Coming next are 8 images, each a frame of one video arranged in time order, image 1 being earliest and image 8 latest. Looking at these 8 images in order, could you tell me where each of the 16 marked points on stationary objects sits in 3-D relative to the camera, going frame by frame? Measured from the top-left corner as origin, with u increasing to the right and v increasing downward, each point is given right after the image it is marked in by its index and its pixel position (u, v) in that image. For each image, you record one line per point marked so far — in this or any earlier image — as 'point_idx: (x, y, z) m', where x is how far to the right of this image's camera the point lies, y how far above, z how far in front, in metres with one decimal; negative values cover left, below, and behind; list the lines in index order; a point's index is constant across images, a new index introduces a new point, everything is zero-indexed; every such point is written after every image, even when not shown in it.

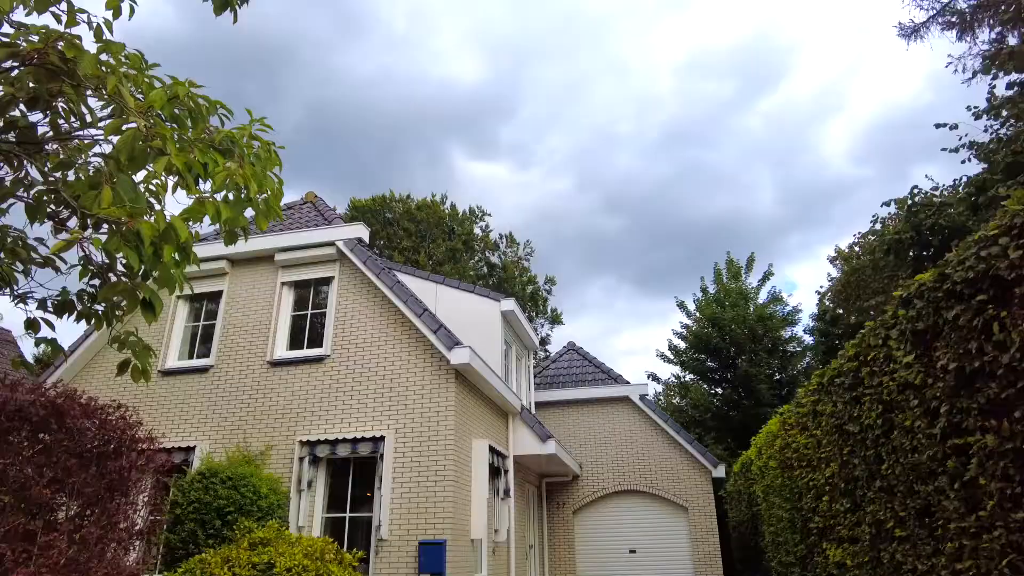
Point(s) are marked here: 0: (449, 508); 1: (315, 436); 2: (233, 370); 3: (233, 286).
0: (-0.8, -2.9, +8.6) m
1: (-2.9, -2.2, +9.5) m
2: (-4.5, -1.3, +10.4) m
3: (-4.8, 0.0, +11.2) m
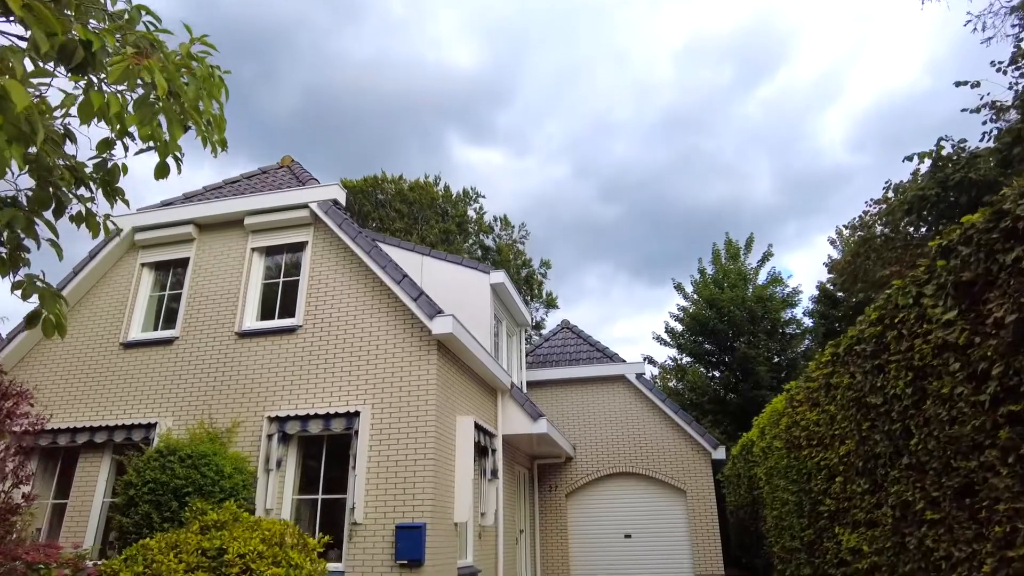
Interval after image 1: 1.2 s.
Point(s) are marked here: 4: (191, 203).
0: (-1.0, -2.5, +7.9) m
1: (-3.1, -1.7, +8.8) m
2: (-4.7, -0.8, +9.7) m
3: (-5.0, +0.6, +10.4) m
4: (-5.2, +1.4, +10.5) m
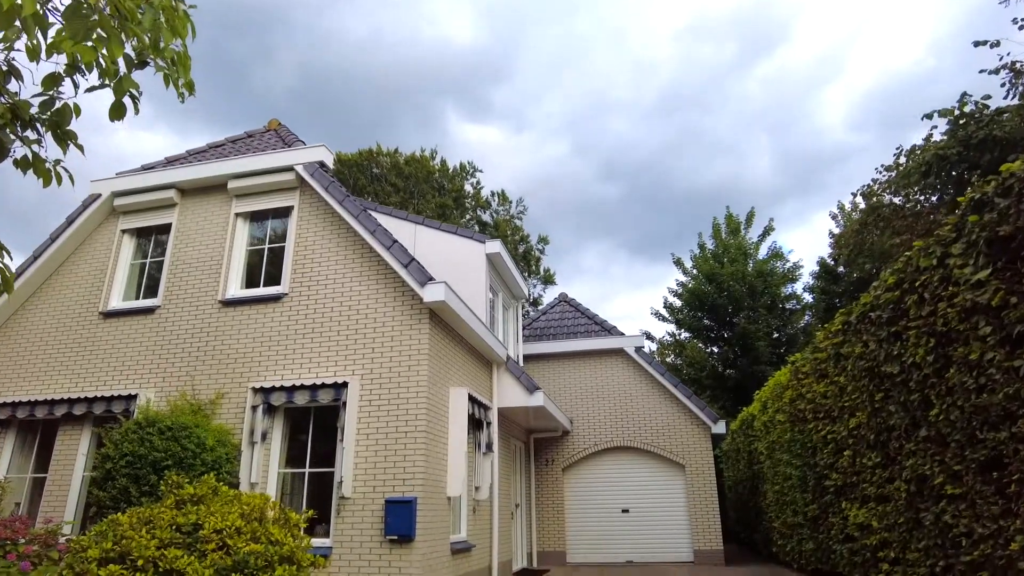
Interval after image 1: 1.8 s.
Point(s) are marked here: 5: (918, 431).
0: (-1.1, -2.1, +7.6) m
1: (-3.2, -1.2, +8.4) m
2: (-4.8, -0.3, +9.3) m
3: (-5.1, +1.1, +10.0) m
4: (-5.3, +1.9, +10.0) m
5: (+3.5, -1.2, +5.6) m
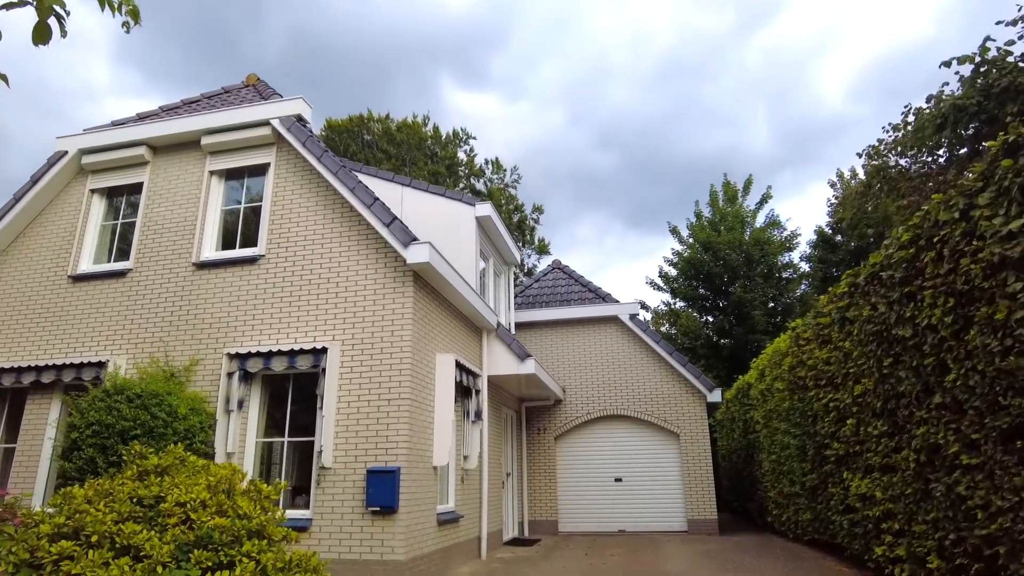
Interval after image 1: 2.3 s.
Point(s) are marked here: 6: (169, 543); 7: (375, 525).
0: (-1.2, -1.6, +7.2) m
1: (-3.3, -0.7, +8.0) m
2: (-4.9, +0.2, +8.8) m
3: (-5.2, +1.6, +9.4) m
4: (-5.4, +2.4, +9.4) m
5: (+3.4, -0.9, +5.3) m
6: (-2.4, -1.8, +4.6) m
7: (-1.5, -2.6, +7.0) m
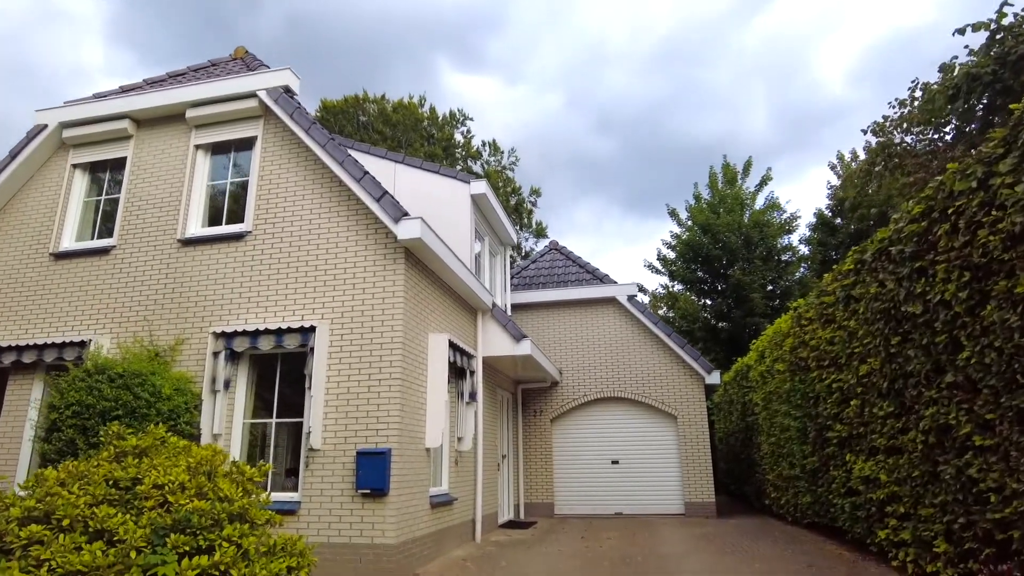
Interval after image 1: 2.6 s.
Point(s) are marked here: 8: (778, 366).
0: (-1.3, -1.4, +7.0) m
1: (-3.4, -0.5, +7.8) m
2: (-5.0, +0.5, +8.5) m
3: (-5.3, +1.9, +9.1) m
4: (-5.5, +2.7, +9.1) m
5: (+3.4, -0.7, +5.0) m
6: (-2.5, -1.6, +4.4) m
7: (-1.5, -2.3, +6.8) m
8: (+4.2, -1.2, +10.2) m
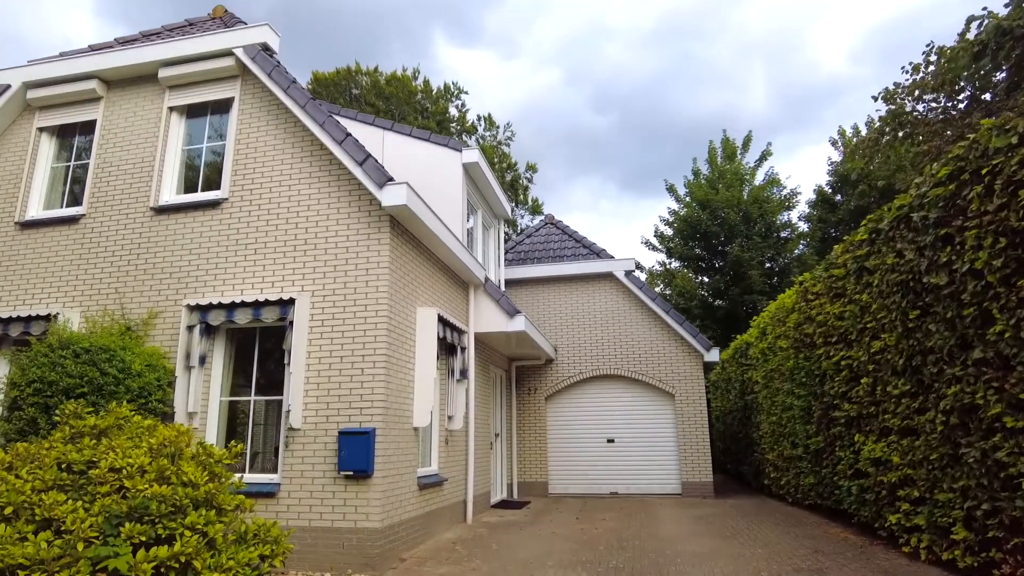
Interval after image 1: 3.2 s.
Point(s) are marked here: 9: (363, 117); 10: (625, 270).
0: (-1.4, -1.0, +6.6) m
1: (-3.5, -0.1, +7.3) m
2: (-5.1, +0.9, +8.1) m
3: (-5.4, +2.3, +8.6) m
4: (-5.6, +3.1, +8.5) m
5: (+3.3, -0.5, +4.7) m
6: (-2.6, -1.4, +4.0) m
7: (-1.6, -2.0, +6.4) m
8: (+4.1, -0.8, +9.8) m
9: (-2.5, +2.9, +10.8) m
10: (+2.5, +0.4, +13.9) m
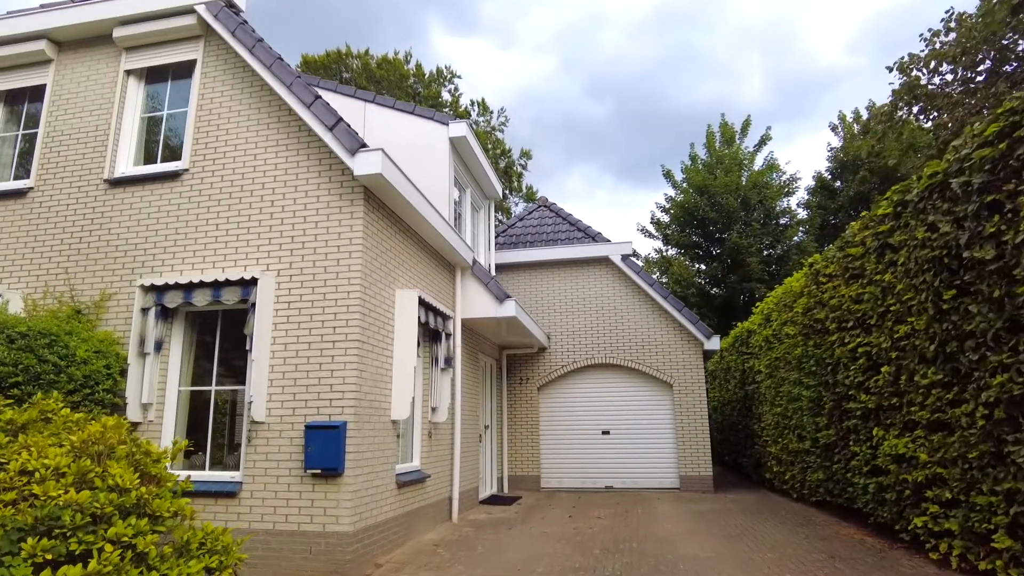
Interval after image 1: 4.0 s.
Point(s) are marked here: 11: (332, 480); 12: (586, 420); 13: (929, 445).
0: (-1.5, -0.8, +6.0) m
1: (-3.6, +0.1, +6.6) m
2: (-5.2, +1.1, +7.4) m
3: (-5.5, +2.6, +7.9) m
4: (-5.7, +3.4, +7.8) m
5: (+3.2, -0.3, +4.0) m
6: (-2.7, -1.2, +3.3) m
7: (-1.8, -1.8, +5.8) m
8: (+3.9, -0.6, +9.2) m
9: (-2.7, +3.1, +10.1) m
10: (+2.3, +0.7, +13.3) m
11: (-1.6, -1.7, +5.8) m
12: (+1.5, -2.7, +13.2) m
13: (+3.4, -1.3, +5.2) m
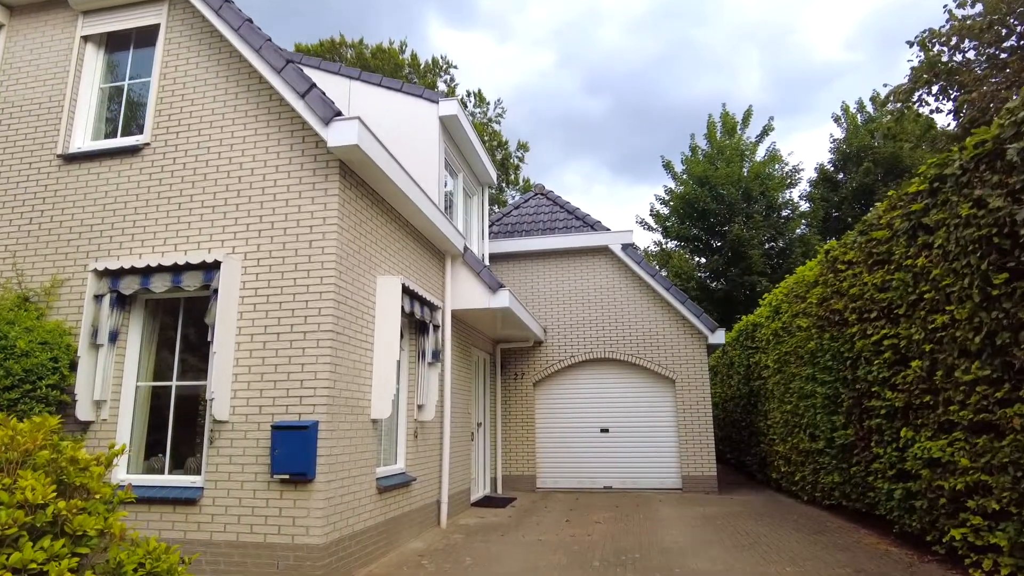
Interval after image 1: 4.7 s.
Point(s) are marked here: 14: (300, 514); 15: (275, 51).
0: (-1.6, -0.7, +5.4) m
1: (-3.7, +0.2, +6.0) m
2: (-5.3, +1.2, +6.7) m
3: (-5.6, +2.7, +7.2) m
4: (-5.8, +3.5, +7.1) m
5: (+3.1, -0.2, +3.5) m
6: (-2.7, -1.1, +2.7) m
7: (-1.8, -1.7, +5.2) m
8: (+3.9, -0.5, +8.6) m
9: (-2.7, +3.3, +9.4) m
10: (+2.2, +0.9, +12.7) m
11: (-1.7, -1.6, +5.2) m
12: (+1.4, -2.5, +12.6) m
13: (+3.3, -1.2, +4.6) m
14: (-1.7, -1.8, +5.1) m
15: (-2.2, +2.2, +6.1) m
